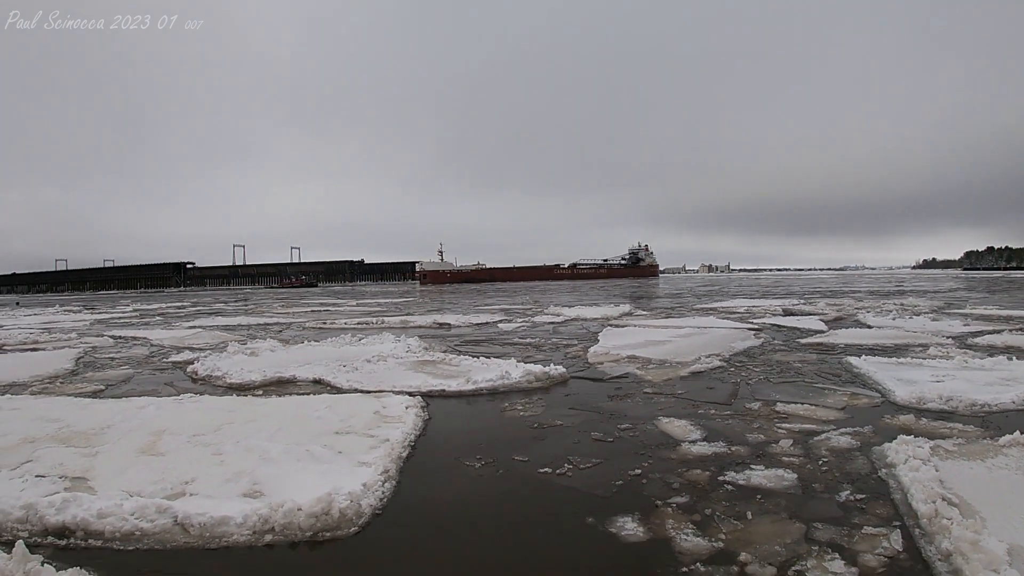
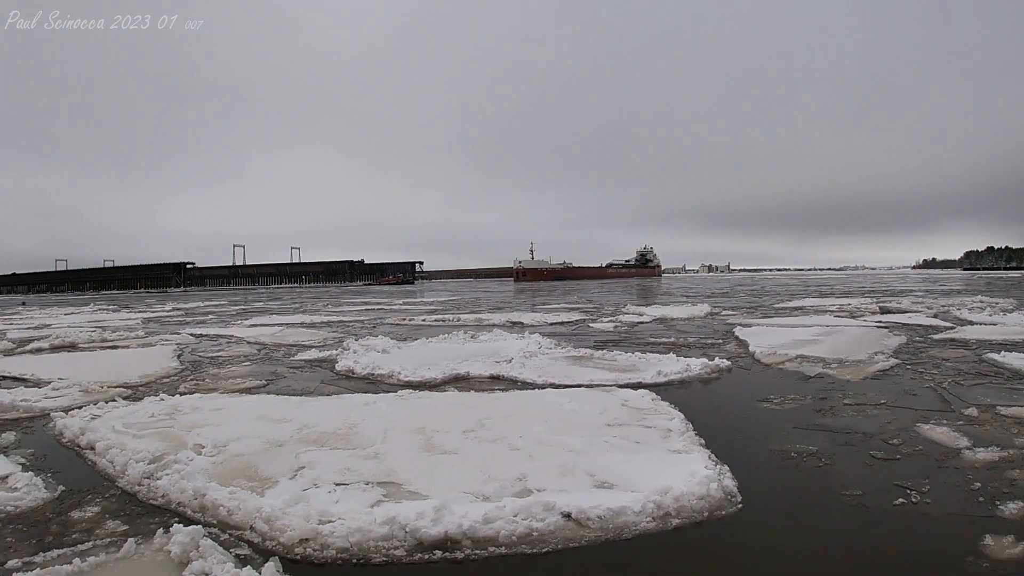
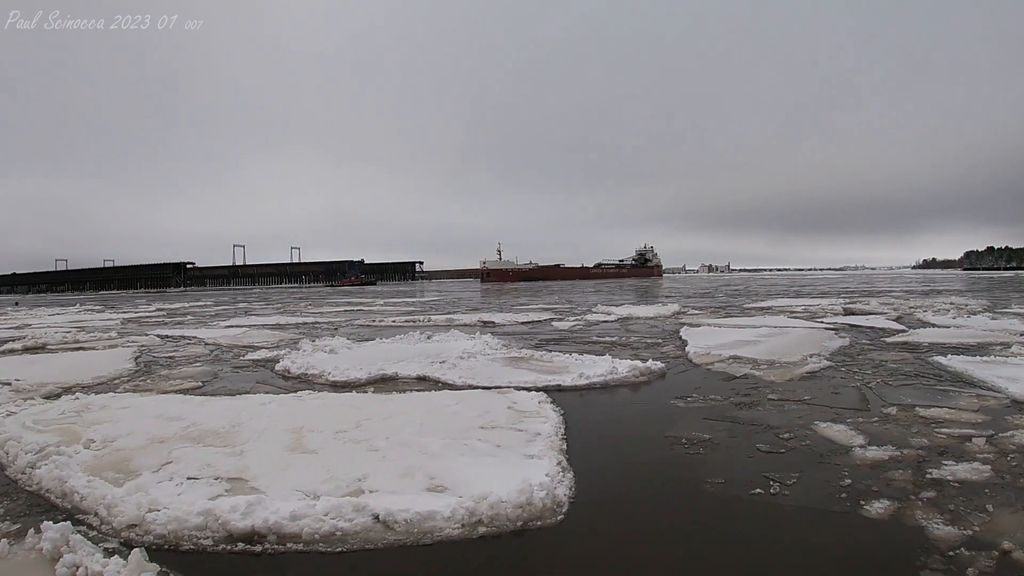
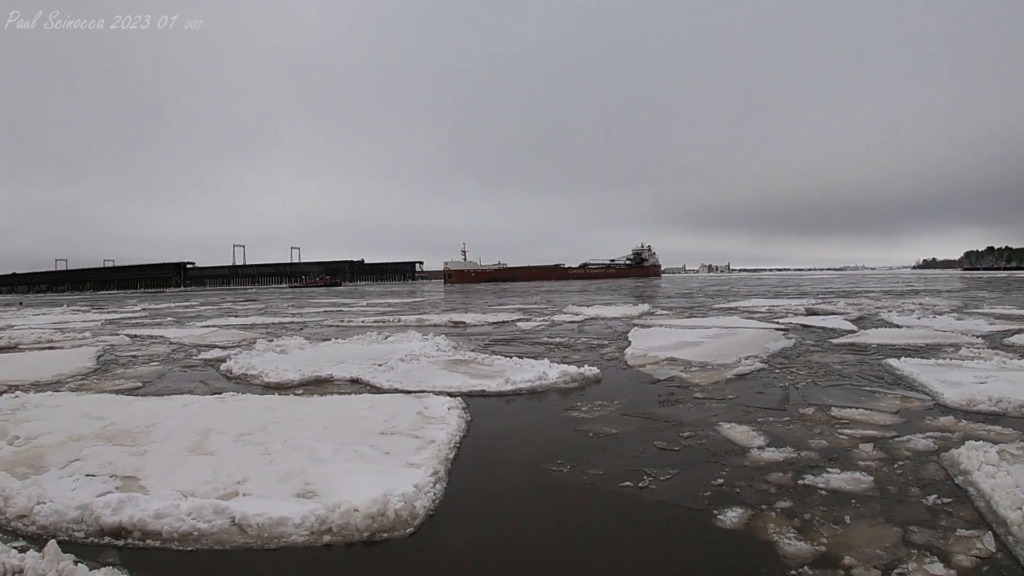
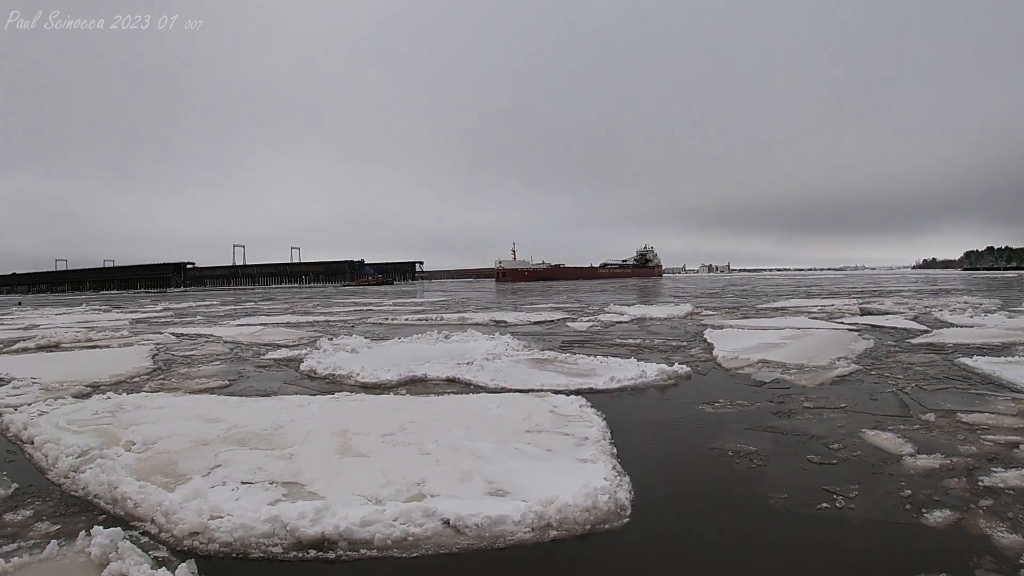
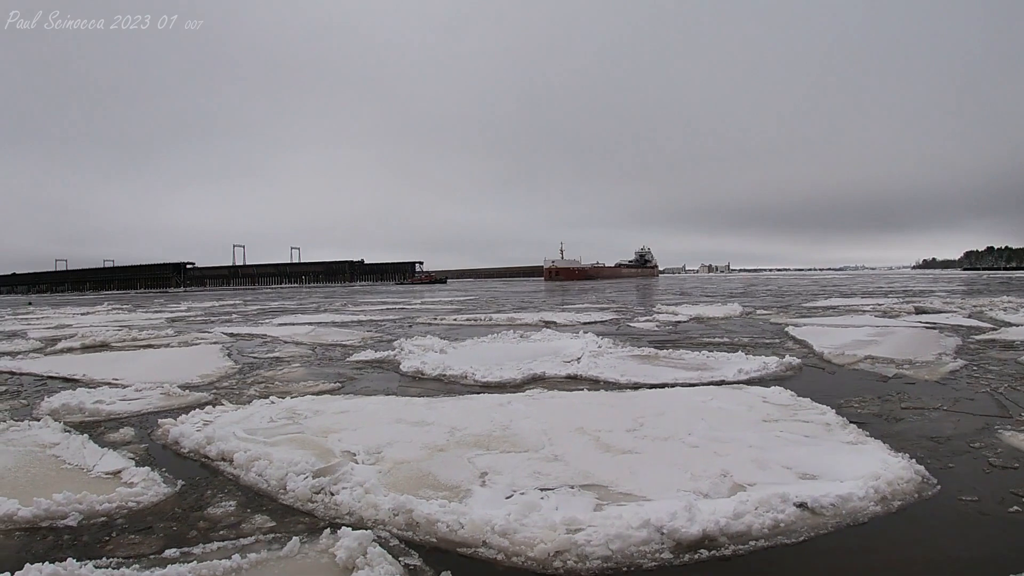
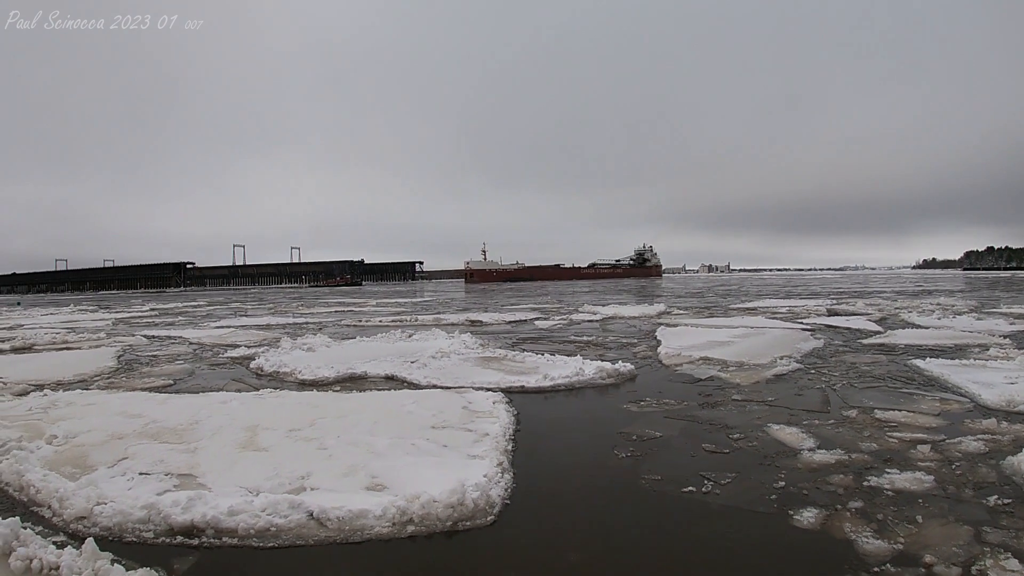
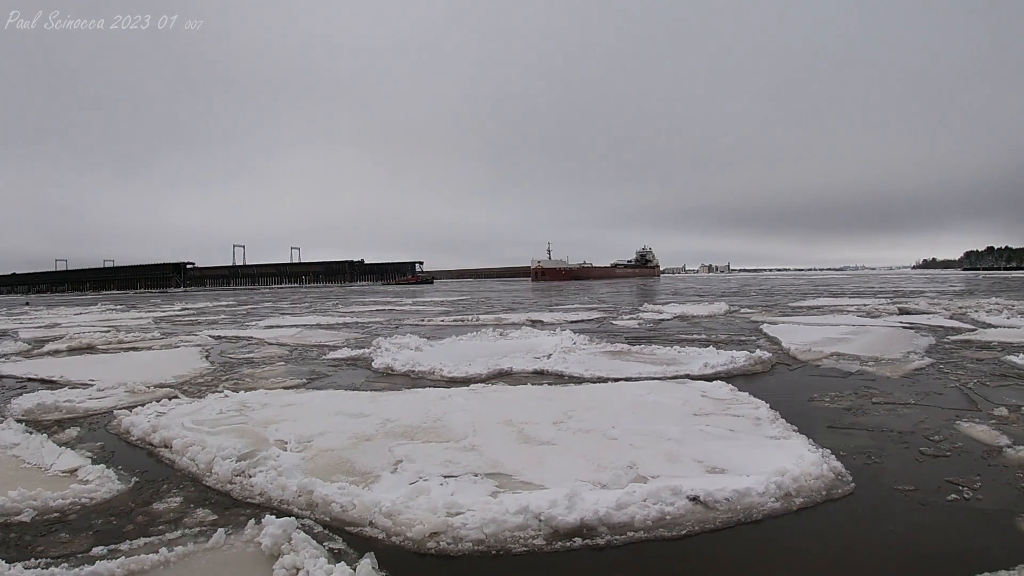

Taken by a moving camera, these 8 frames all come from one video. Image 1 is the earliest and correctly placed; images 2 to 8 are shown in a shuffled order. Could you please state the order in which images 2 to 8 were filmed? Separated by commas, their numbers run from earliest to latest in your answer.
4, 7, 3, 5, 2, 8, 6
